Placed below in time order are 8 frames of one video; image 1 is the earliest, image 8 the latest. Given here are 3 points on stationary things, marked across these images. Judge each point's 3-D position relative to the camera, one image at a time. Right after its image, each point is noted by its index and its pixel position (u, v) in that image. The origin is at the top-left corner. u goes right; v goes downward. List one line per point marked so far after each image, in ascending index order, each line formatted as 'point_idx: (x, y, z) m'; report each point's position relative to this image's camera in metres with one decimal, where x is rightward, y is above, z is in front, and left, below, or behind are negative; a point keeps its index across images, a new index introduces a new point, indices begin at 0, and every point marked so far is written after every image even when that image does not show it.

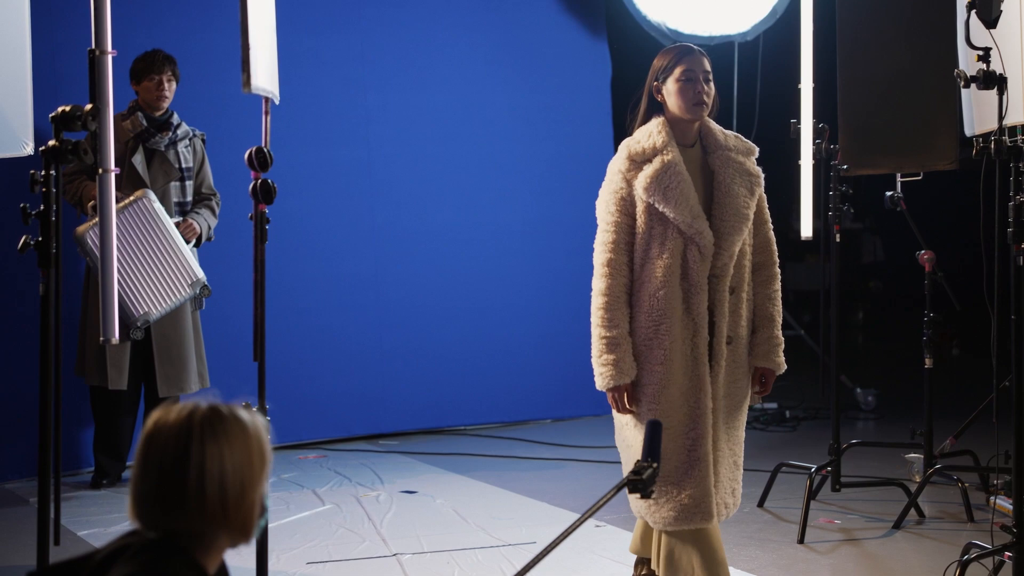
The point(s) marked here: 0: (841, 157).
0: (+1.3, +0.5, +4.3) m
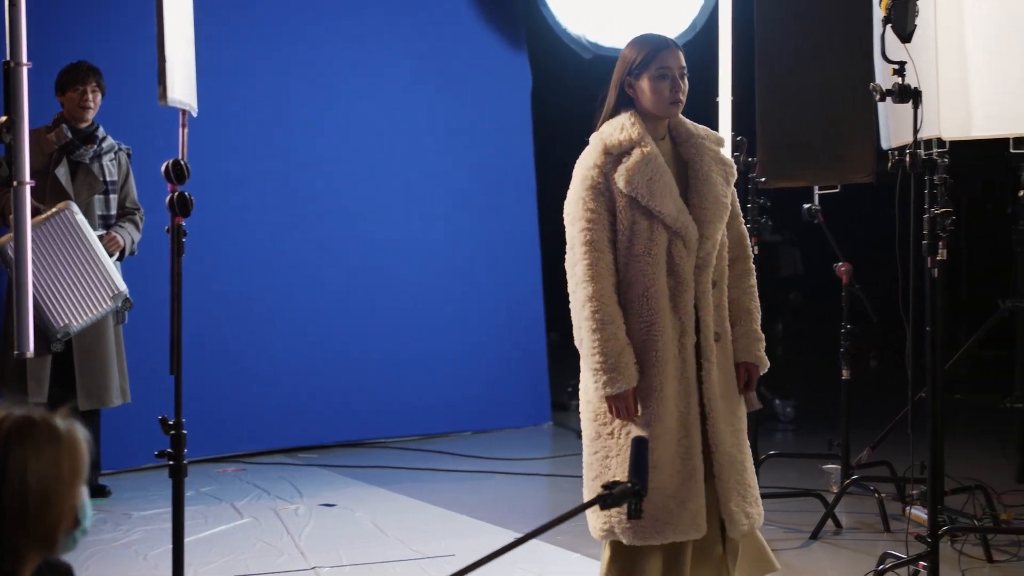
0: (+1.0, +0.5, +4.4) m
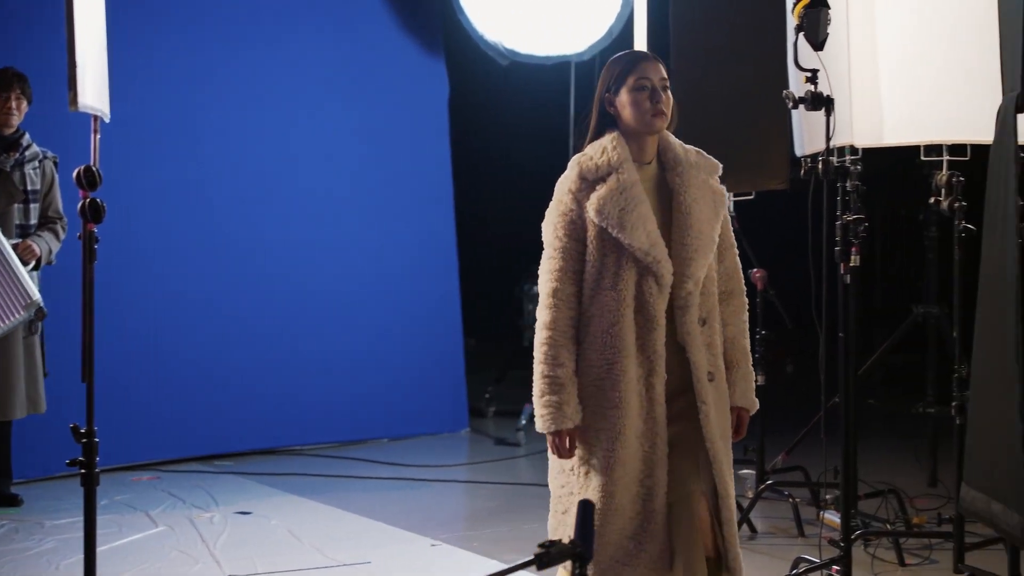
0: (+0.6, +0.5, +4.4) m
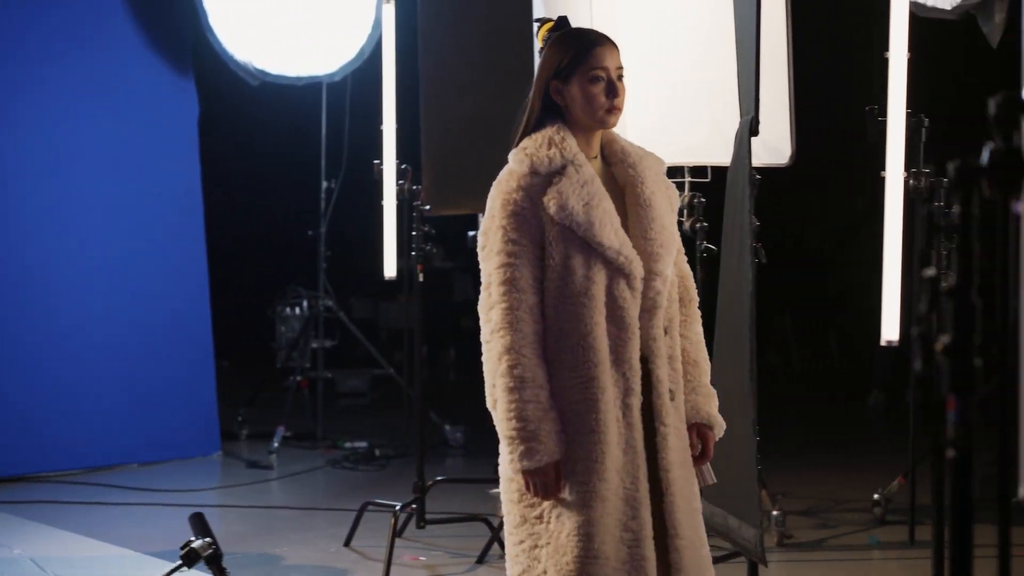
0: (-0.4, +0.4, +4.4) m
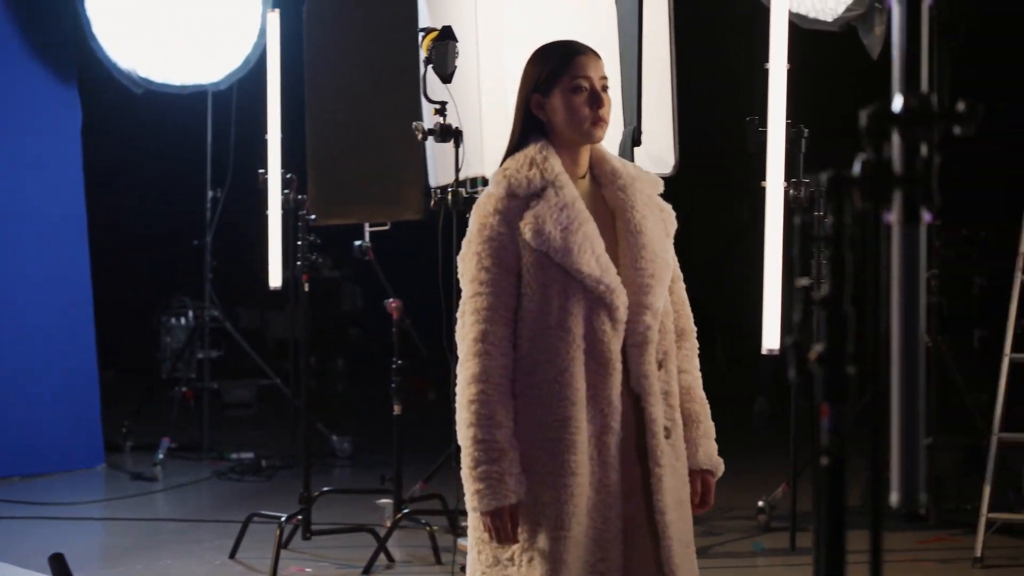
0: (-0.8, +0.3, +4.4) m
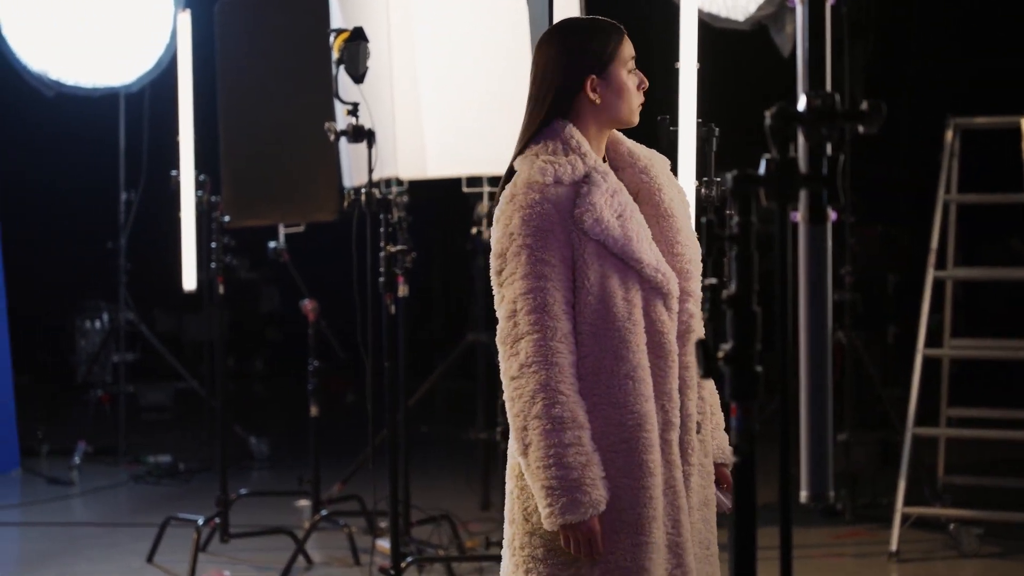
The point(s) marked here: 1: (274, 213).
0: (-1.2, +0.3, +4.4) m
1: (-1.0, +0.3, +4.3) m
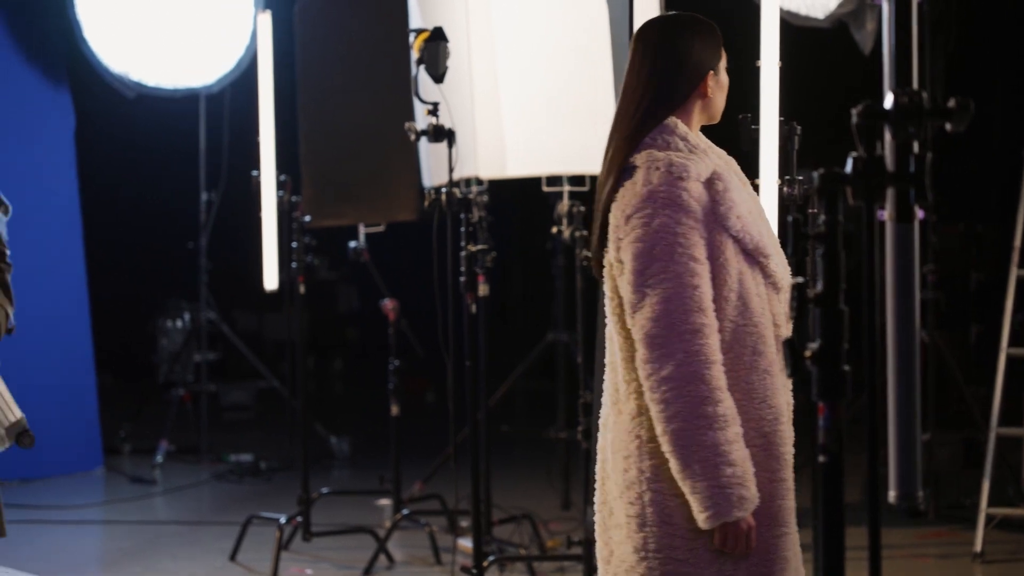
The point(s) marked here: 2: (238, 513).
0: (-0.9, +0.3, +4.4) m
1: (-0.6, +0.3, +4.3) m
2: (-1.2, -1.0, +4.5) m
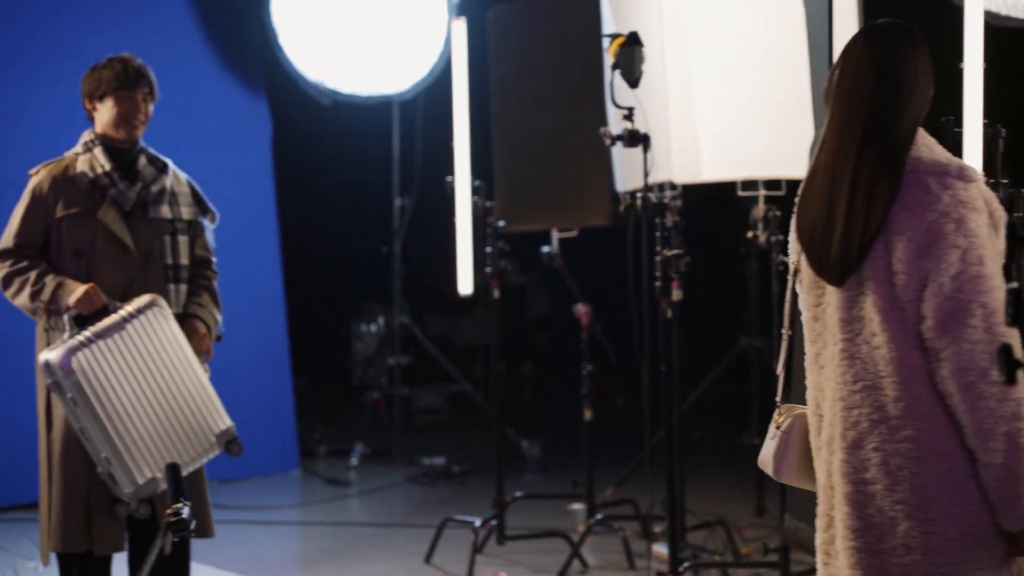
0: (-0.1, +0.3, +4.4) m
1: (+0.2, +0.3, +4.3) m
2: (-0.4, -1.0, +4.6) m
